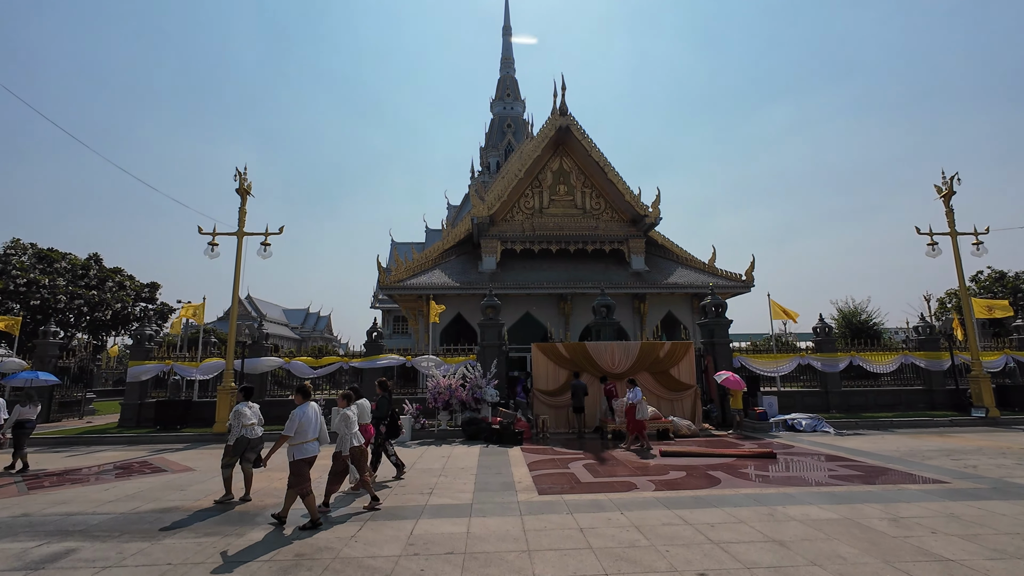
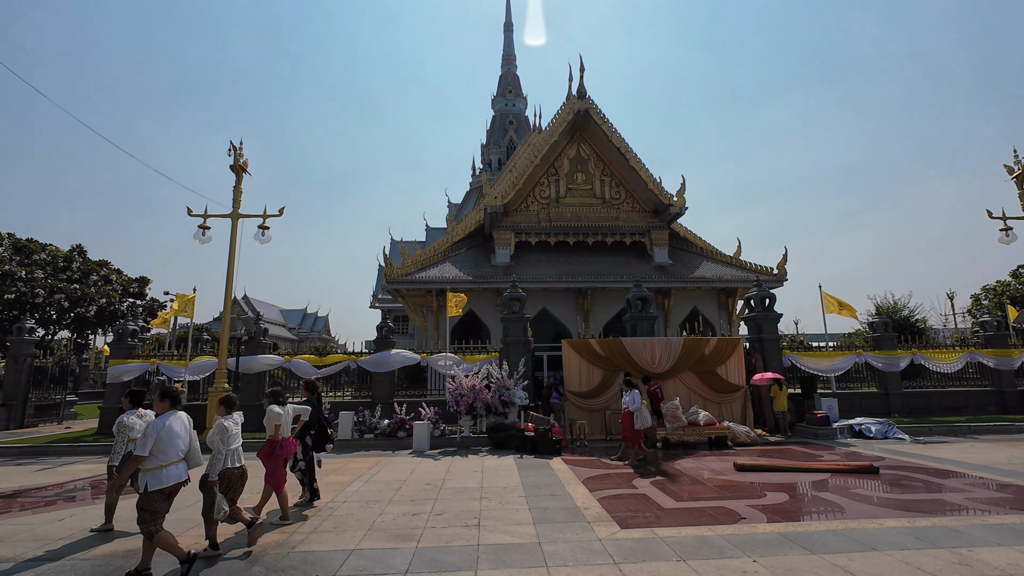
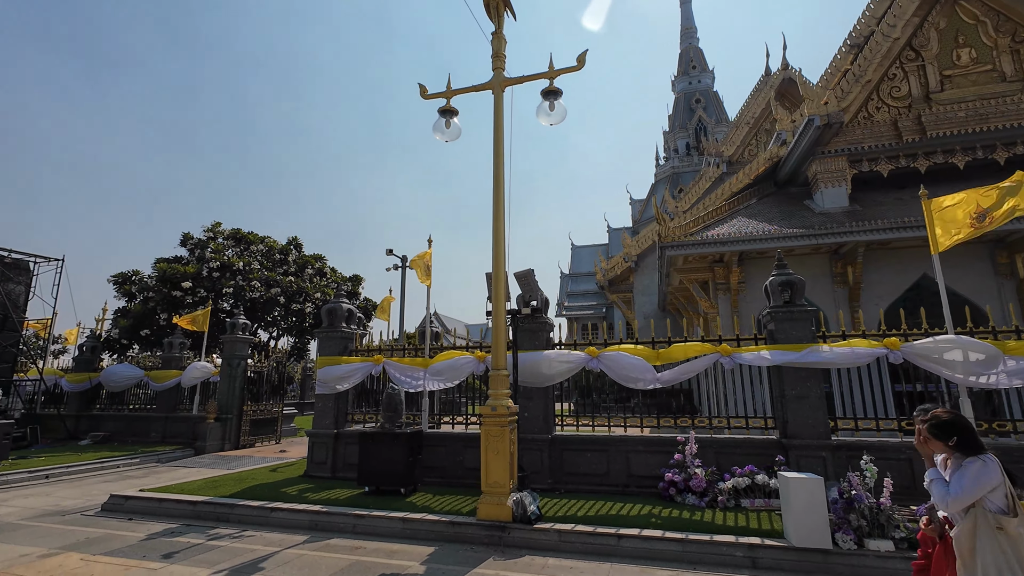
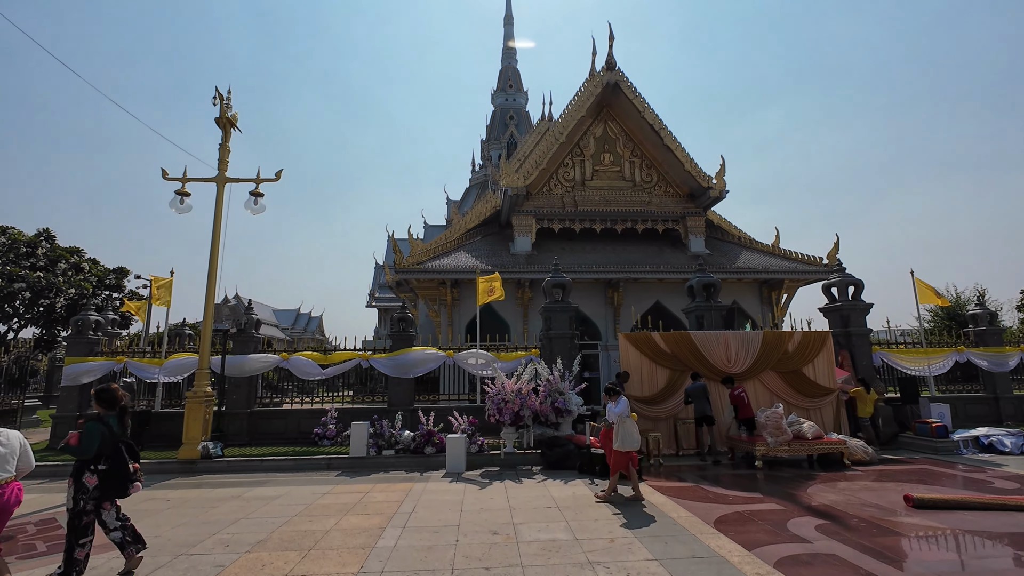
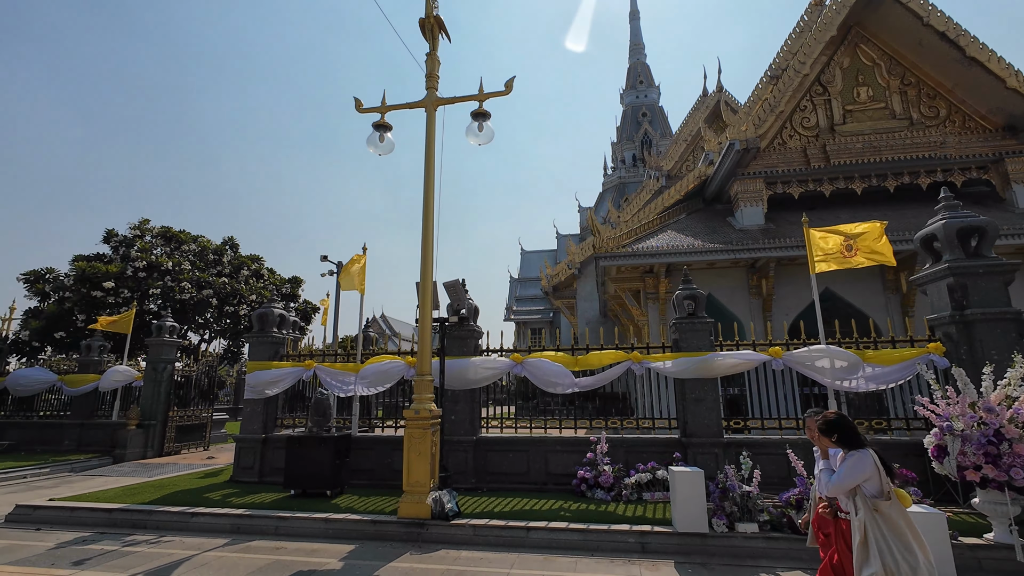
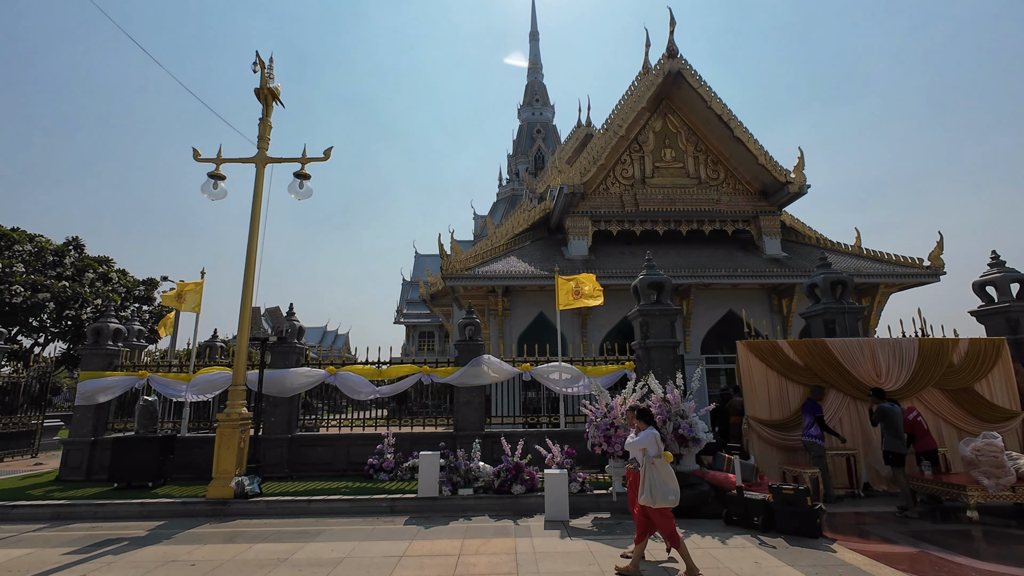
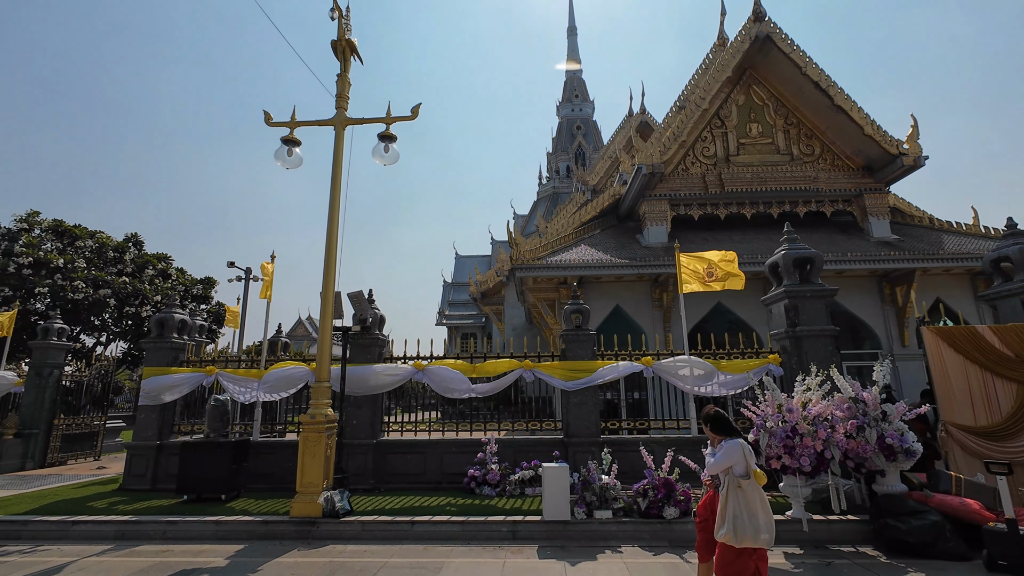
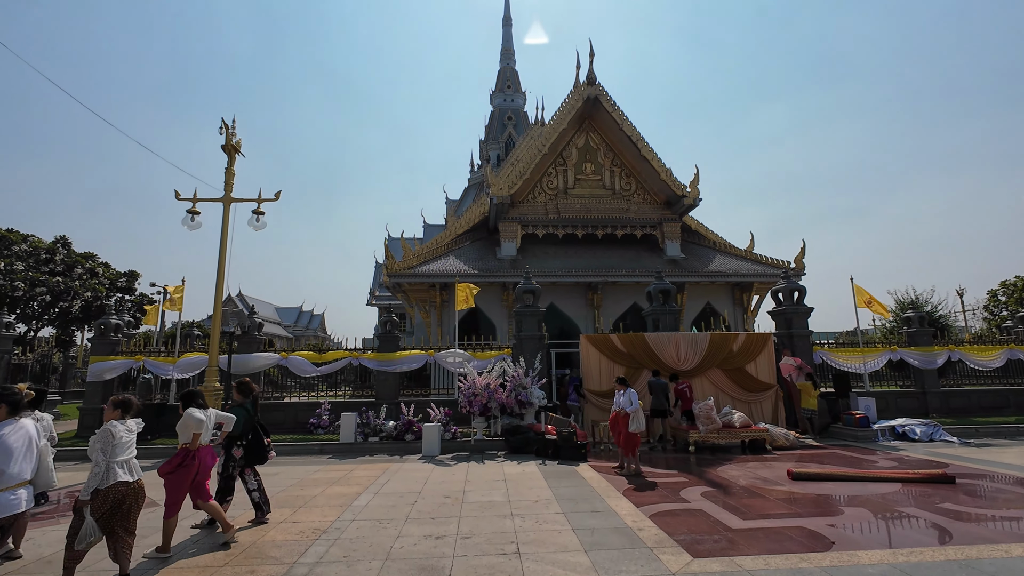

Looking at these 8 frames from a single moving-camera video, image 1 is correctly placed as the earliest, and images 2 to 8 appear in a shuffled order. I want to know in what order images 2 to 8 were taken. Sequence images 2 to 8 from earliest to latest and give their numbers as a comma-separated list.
2, 8, 4, 6, 7, 5, 3
